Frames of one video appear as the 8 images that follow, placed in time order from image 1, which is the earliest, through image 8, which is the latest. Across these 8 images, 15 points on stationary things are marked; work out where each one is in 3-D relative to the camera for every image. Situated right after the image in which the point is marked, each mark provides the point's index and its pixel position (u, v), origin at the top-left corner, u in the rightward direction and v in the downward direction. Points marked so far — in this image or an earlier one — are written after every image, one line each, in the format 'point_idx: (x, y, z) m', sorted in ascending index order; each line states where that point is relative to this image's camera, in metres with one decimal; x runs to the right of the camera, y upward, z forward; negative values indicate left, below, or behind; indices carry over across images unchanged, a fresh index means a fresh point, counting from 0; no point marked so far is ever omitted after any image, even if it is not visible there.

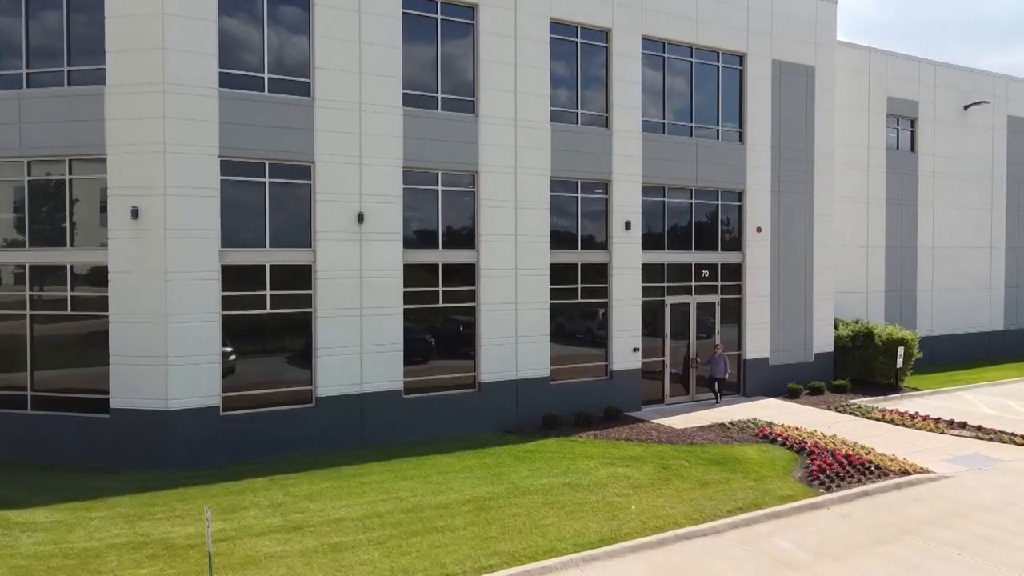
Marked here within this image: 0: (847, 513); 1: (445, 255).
0: (+4.7, -3.2, +12.2) m
1: (-1.3, +0.6, +16.5) m
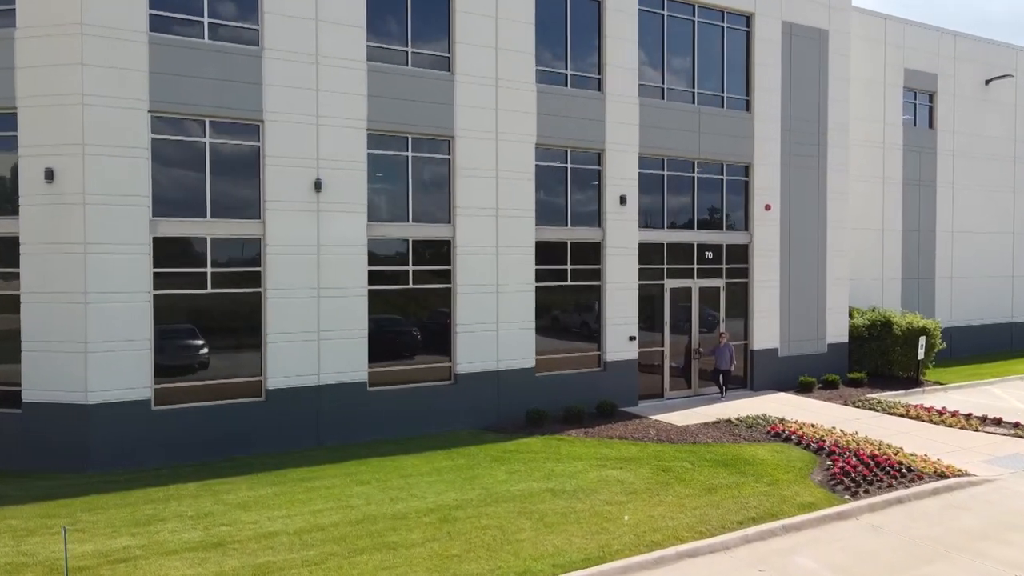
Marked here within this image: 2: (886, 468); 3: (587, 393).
0: (+4.4, -2.8, +10.3) m
1: (-1.6, +1.0, +14.6) m
2: (+5.3, -2.6, +12.3) m
3: (+1.4, -2.0, +16.6) m
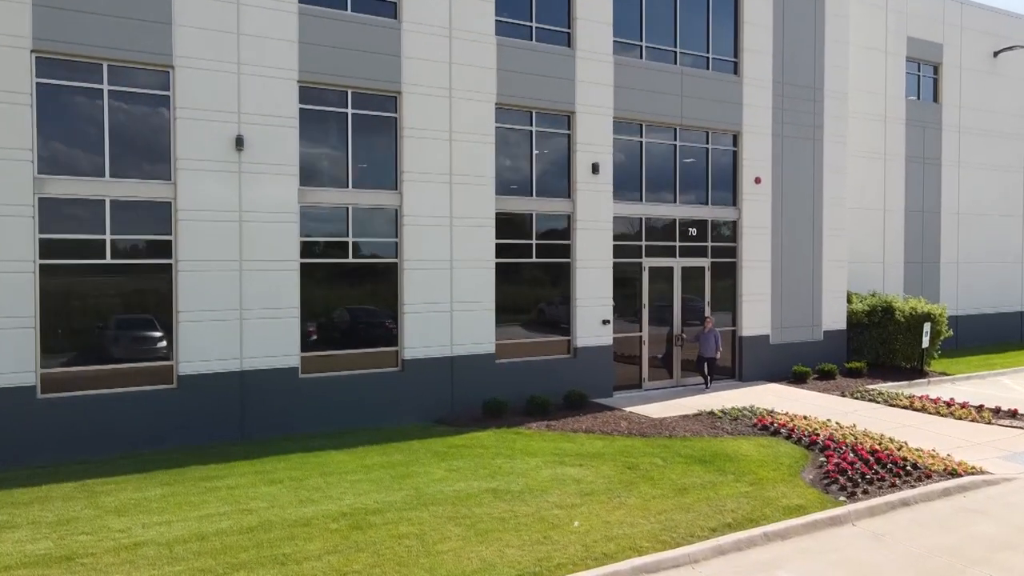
0: (+3.7, -2.5, +8.6) m
1: (-2.3, +1.4, +12.9) m
2: (+4.6, -2.2, +10.6) m
3: (+0.7, -1.6, +14.9) m
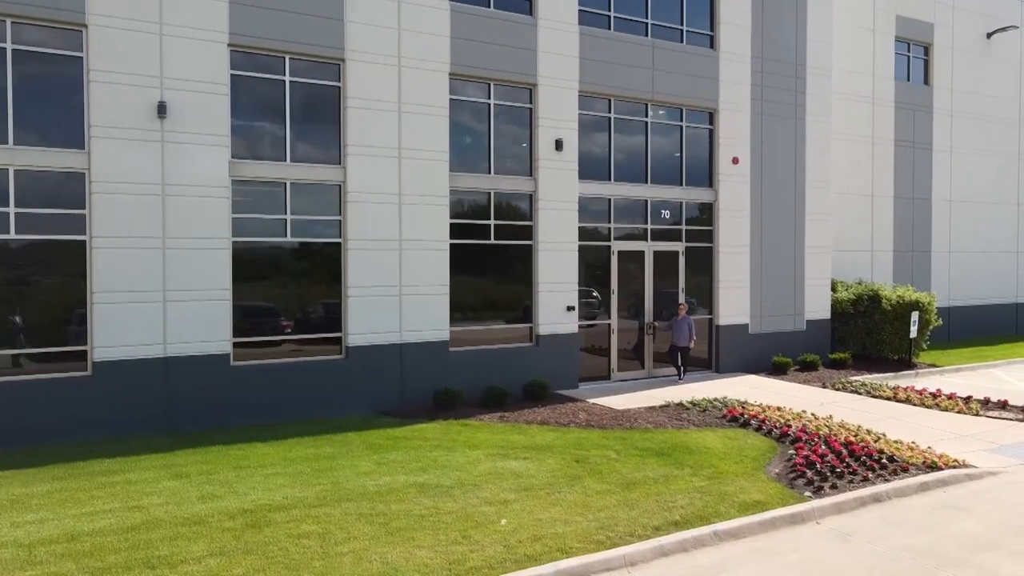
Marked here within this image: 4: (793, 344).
0: (+3.0, -2.2, +7.7) m
1: (-3.0, +1.6, +12.0) m
2: (+3.9, -1.9, +9.7) m
3: (0.0, -1.4, +14.0) m
4: (+5.8, -1.2, +17.7) m
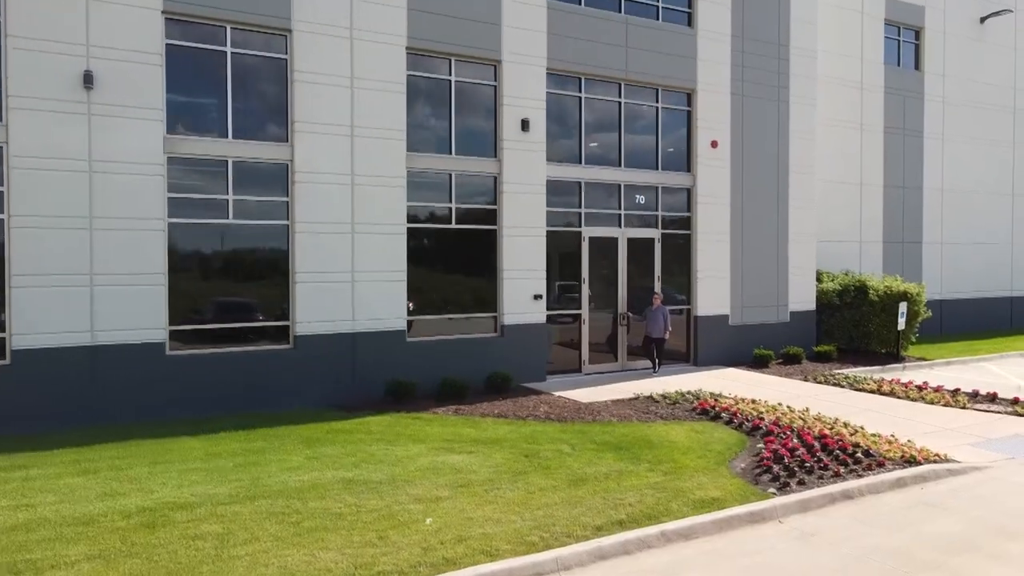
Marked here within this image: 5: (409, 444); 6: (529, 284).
0: (+2.4, -2.0, +6.9) m
1: (-3.6, +1.8, +11.3) m
2: (+3.4, -1.7, +8.9) m
3: (-0.5, -1.2, +13.3) m
4: (+5.2, -1.0, +17.0) m
5: (-1.1, -1.7, +9.2) m
6: (+0.3, +0.1, +13.8) m
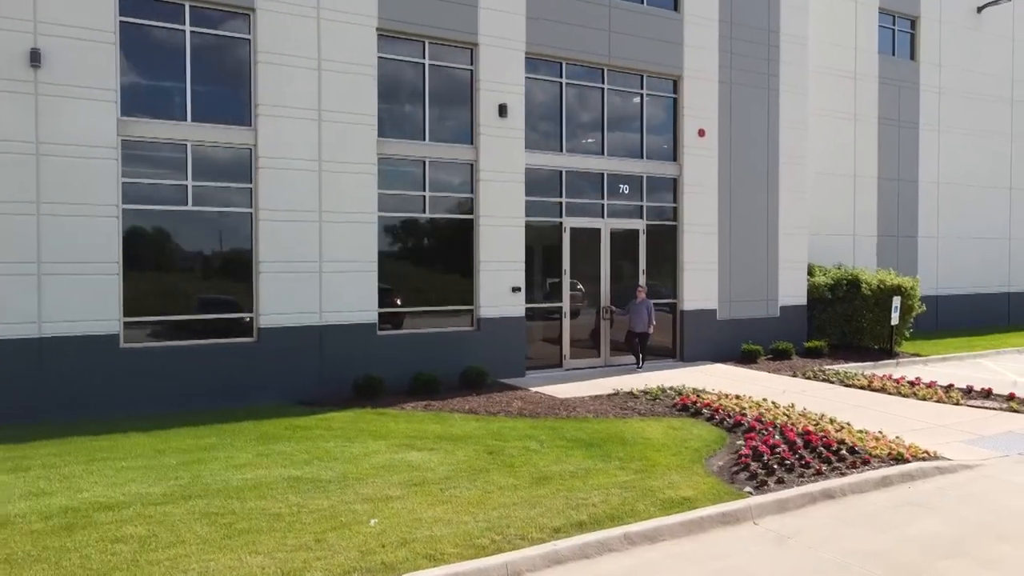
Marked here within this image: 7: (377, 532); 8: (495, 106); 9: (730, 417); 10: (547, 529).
0: (+2.1, -1.8, +6.5) m
1: (-3.9, +2.0, +10.8) m
2: (+3.0, -1.6, +8.4) m
3: (-0.9, -1.1, +12.8) m
4: (+4.9, -0.8, +16.5) m
5: (-1.4, -1.5, +8.7) m
6: (-0.1, +0.2, +13.3) m
7: (-0.9, -1.7, +6.0) m
8: (-0.3, +2.8, +13.2) m
9: (+2.5, -1.5, +10.0) m
10: (+0.3, -1.7, +6.2) m
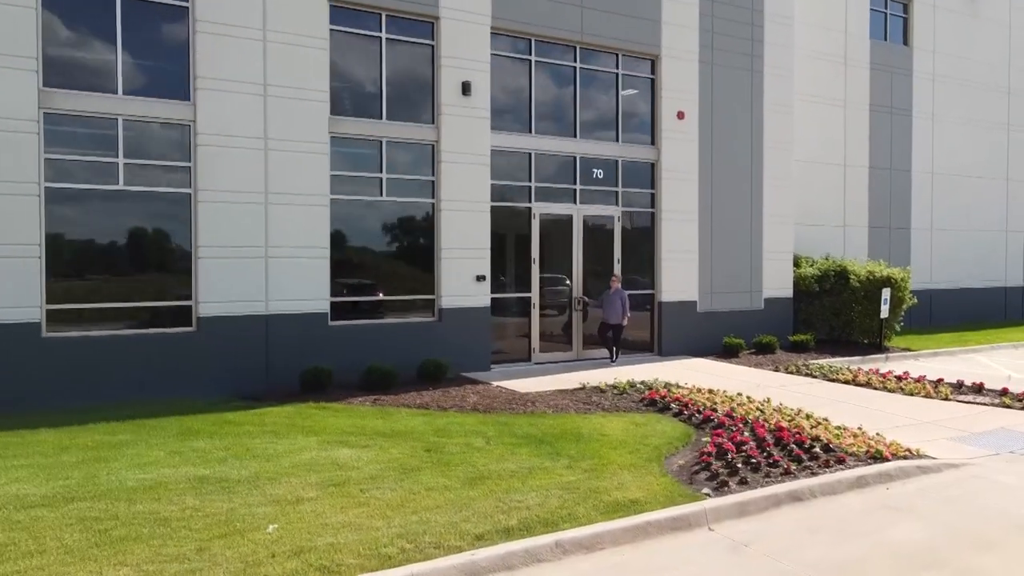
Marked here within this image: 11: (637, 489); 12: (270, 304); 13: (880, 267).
0: (+1.6, -1.7, +5.7) m
1: (-4.4, +2.1, +10.0) m
2: (+2.5, -1.4, +7.7) m
3: (-1.4, -0.9, +12.0) m
4: (+4.3, -0.7, +15.7) m
5: (-2.0, -1.4, +8.0) m
6: (-0.6, +0.3, +12.6) m
7: (-1.5, -1.5, +5.3) m
8: (-0.8, +2.9, +12.4) m
9: (+2.0, -1.3, +9.2) m
10: (-0.3, -1.6, +5.4) m
11: (+0.9, -1.5, +6.5) m
12: (-3.1, -0.2, +11.0) m
13: (+7.0, +0.4, +16.3) m
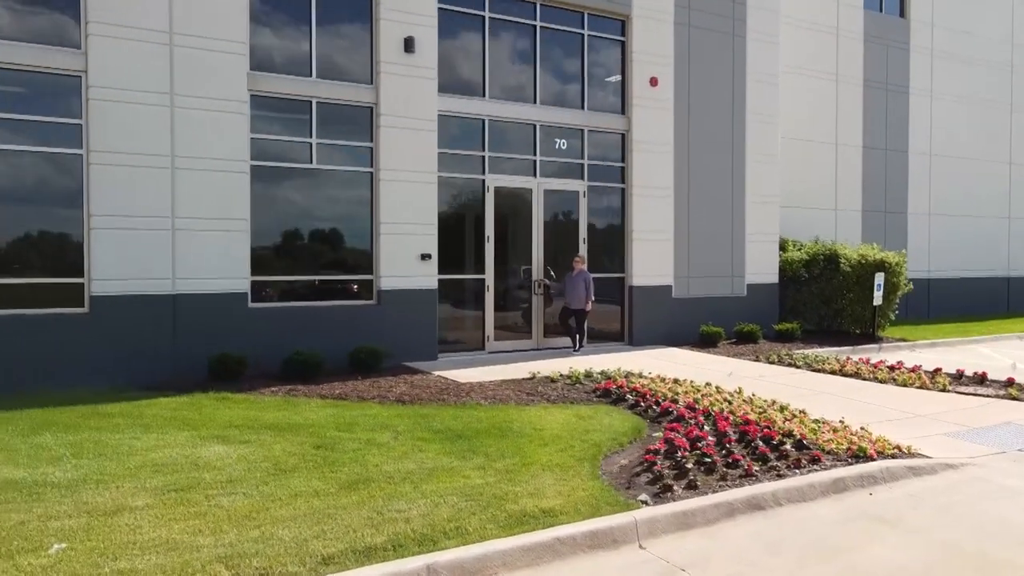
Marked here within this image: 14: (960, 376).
0: (+0.9, -1.4, +4.4) m
1: (-5.1, +2.4, +8.7) m
2: (+1.8, -1.1, +6.4) m
3: (-2.1, -0.6, +10.7) m
4: (+3.7, -0.4, +14.4) m
5: (-2.6, -1.1, +6.7) m
6: (-1.3, +0.6, +11.3) m
7: (-2.1, -1.3, +4.0) m
8: (-1.4, +3.2, +11.1) m
9: (+1.3, -1.1, +8.0) m
10: (-0.9, -1.3, +4.1) m
11: (+0.3, -1.2, +5.2) m
12: (-3.7, +0.1, +9.7) m
13: (+6.3, +0.6, +15.0) m
14: (+5.4, -1.1, +10.5) m
